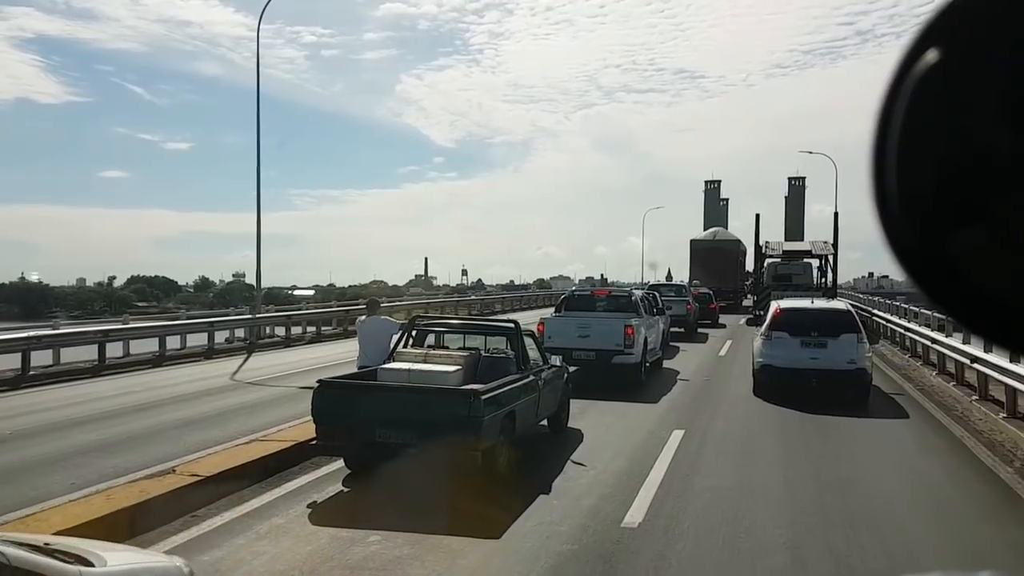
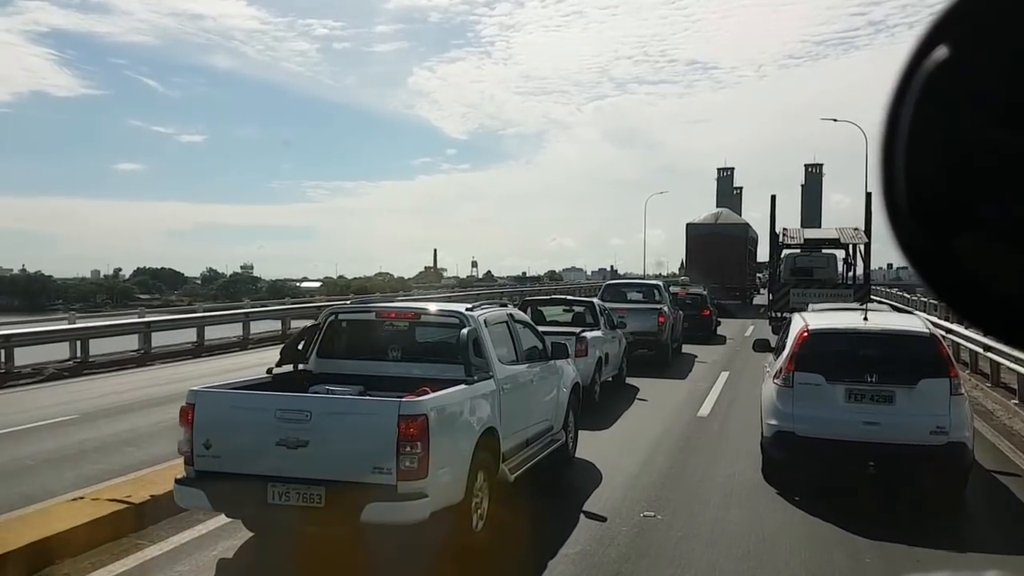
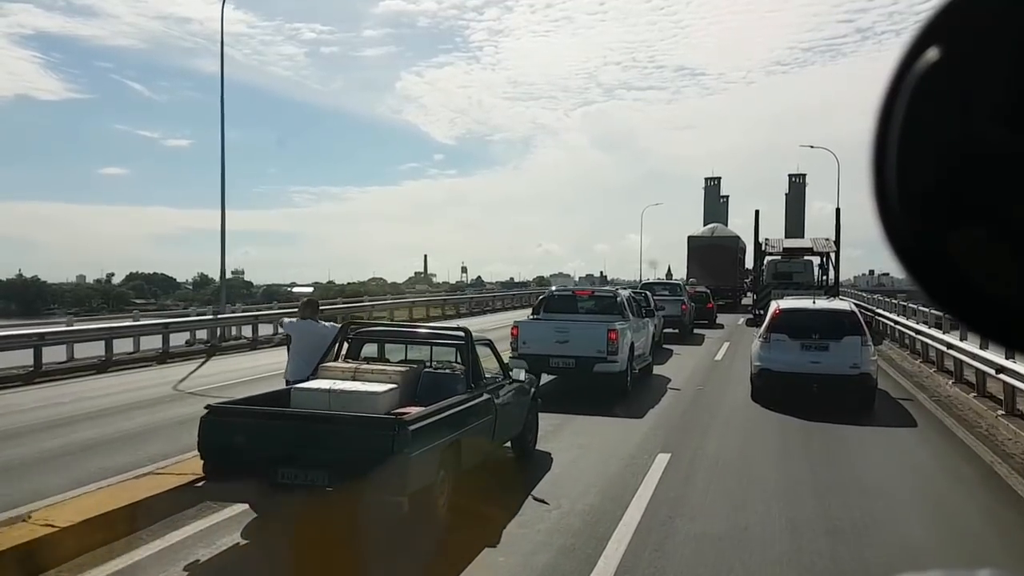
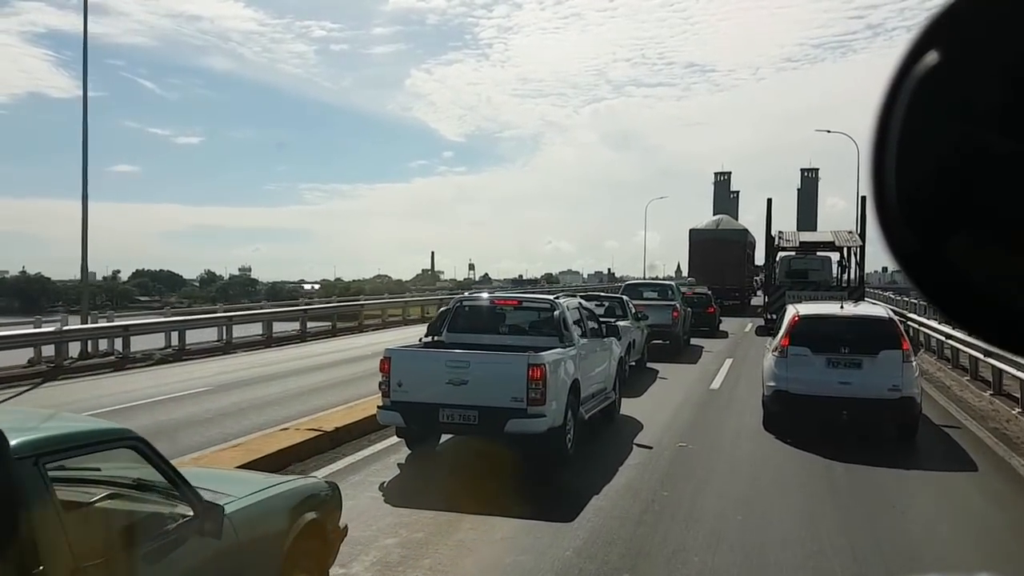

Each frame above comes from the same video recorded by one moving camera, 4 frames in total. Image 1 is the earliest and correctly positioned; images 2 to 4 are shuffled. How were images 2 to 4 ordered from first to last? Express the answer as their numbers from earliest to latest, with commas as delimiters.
3, 4, 2
